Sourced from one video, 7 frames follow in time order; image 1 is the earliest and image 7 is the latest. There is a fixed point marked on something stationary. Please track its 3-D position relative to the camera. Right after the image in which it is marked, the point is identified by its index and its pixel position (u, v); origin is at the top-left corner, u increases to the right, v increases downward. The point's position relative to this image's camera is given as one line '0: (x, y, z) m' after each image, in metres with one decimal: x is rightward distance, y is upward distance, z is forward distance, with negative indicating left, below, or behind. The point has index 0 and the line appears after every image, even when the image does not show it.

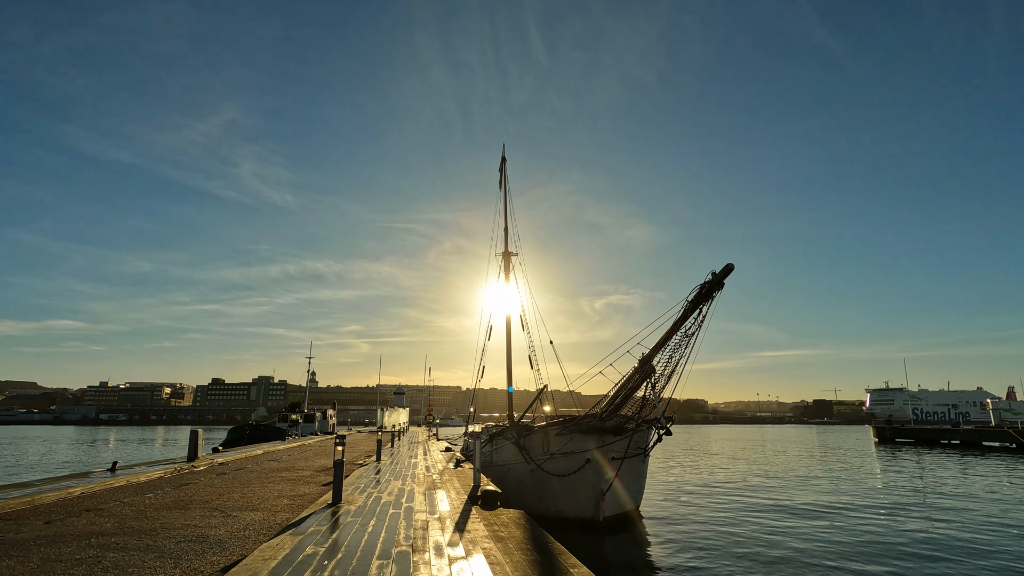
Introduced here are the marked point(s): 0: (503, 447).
0: (-0.3, -5.2, +17.3) m
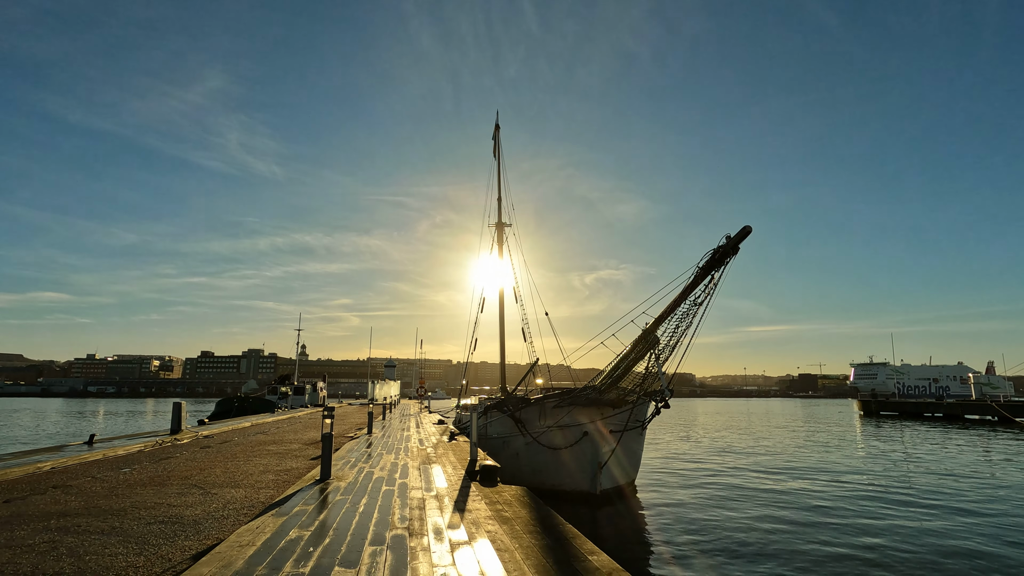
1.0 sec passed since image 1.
0: (-0.5, -4.2, +16.9) m
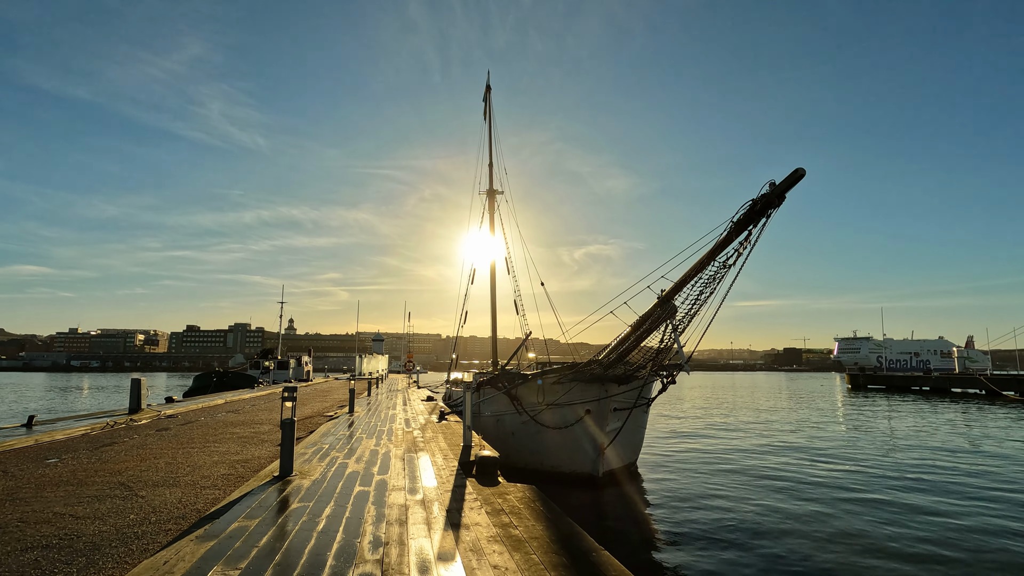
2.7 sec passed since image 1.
0: (-0.6, -3.2, +15.6) m
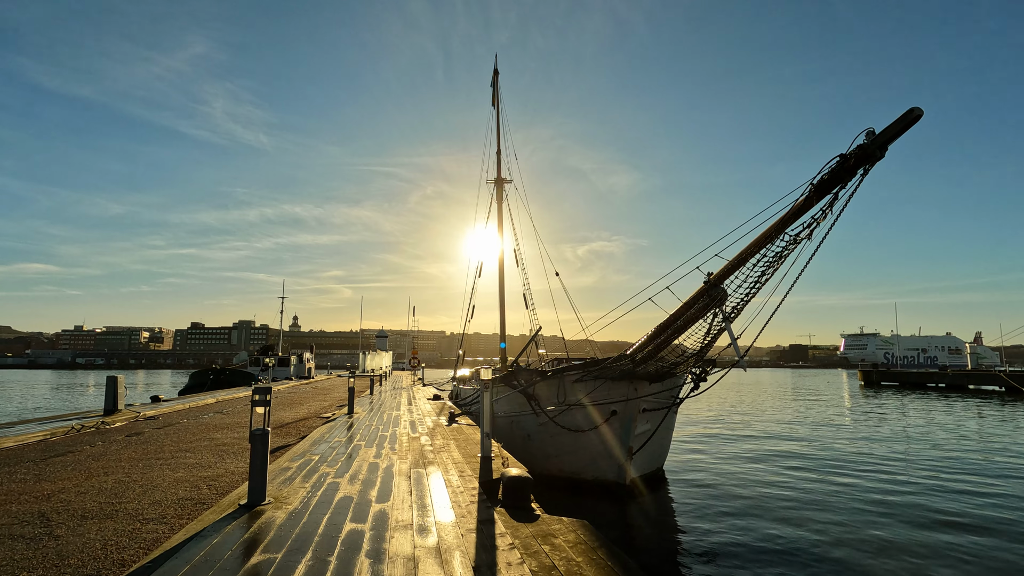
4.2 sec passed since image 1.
0: (-0.2, -2.9, +14.1) m
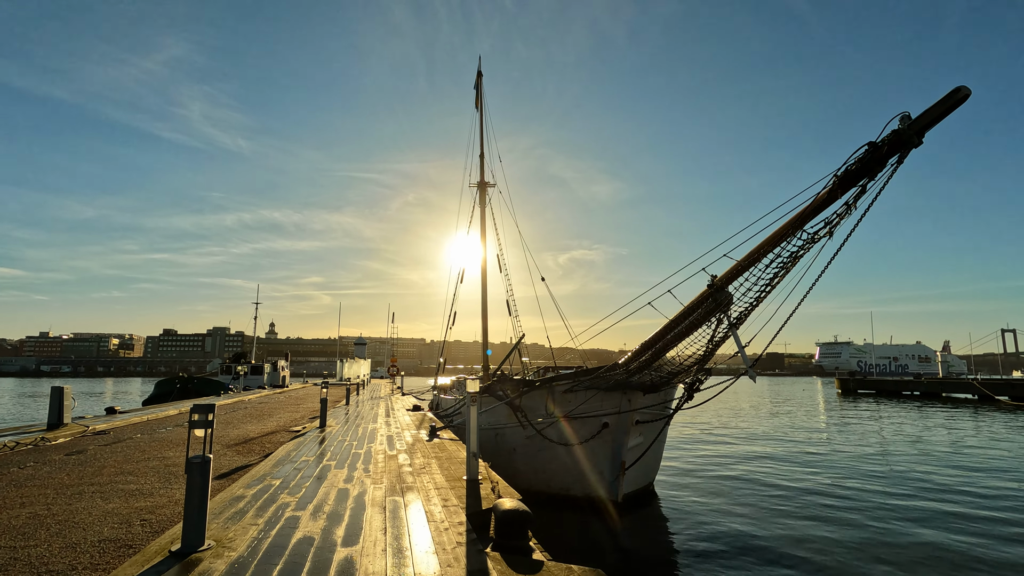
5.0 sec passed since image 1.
0: (-0.6, -3.0, +13.3) m
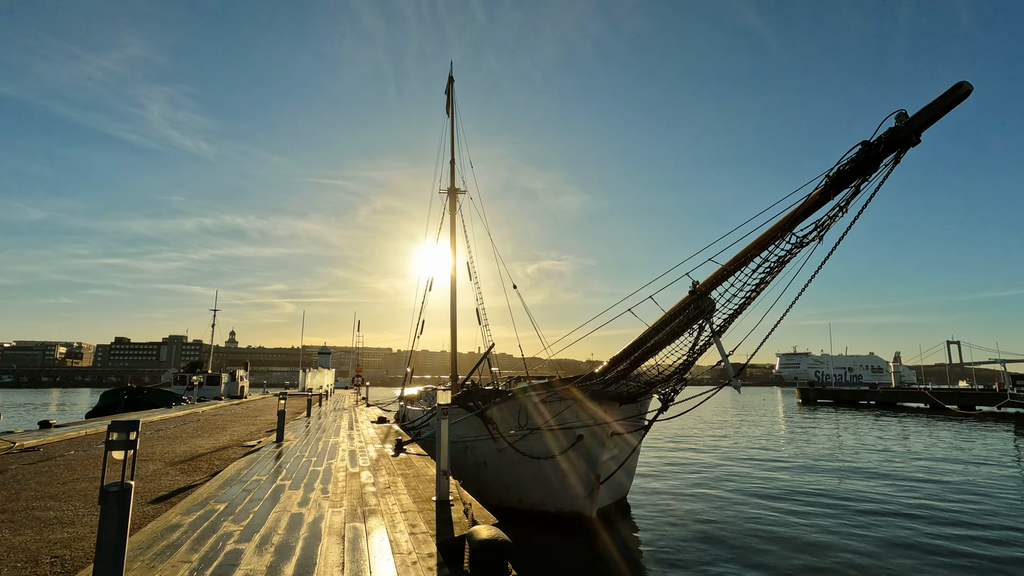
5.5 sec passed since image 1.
0: (-1.3, -3.1, +12.7) m
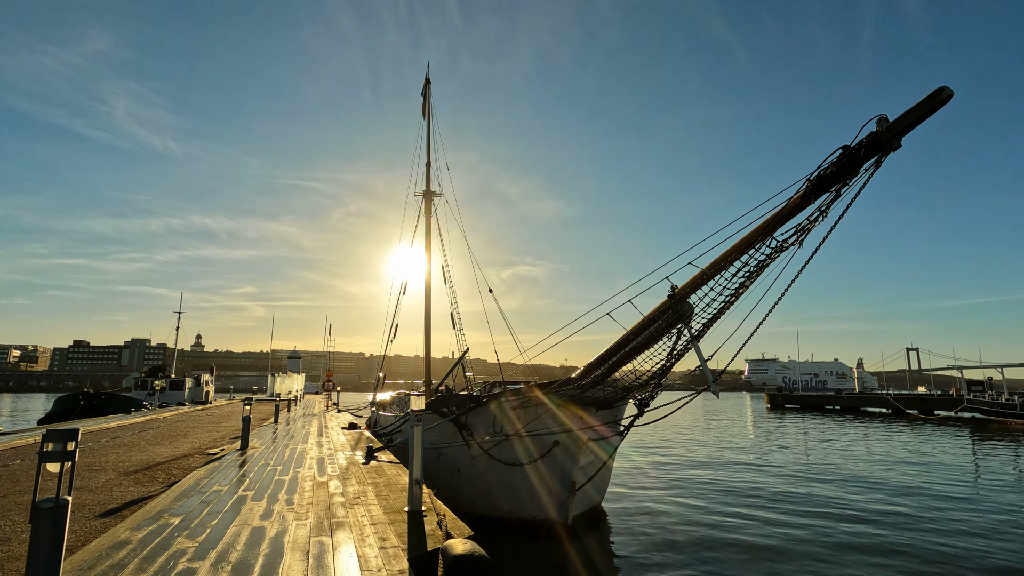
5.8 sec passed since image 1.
0: (-1.8, -3.2, +12.4) m
